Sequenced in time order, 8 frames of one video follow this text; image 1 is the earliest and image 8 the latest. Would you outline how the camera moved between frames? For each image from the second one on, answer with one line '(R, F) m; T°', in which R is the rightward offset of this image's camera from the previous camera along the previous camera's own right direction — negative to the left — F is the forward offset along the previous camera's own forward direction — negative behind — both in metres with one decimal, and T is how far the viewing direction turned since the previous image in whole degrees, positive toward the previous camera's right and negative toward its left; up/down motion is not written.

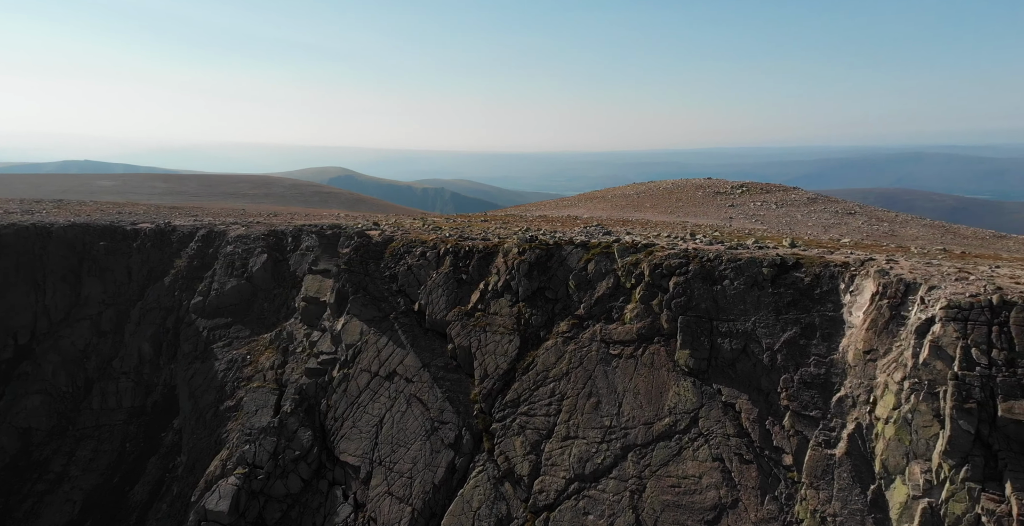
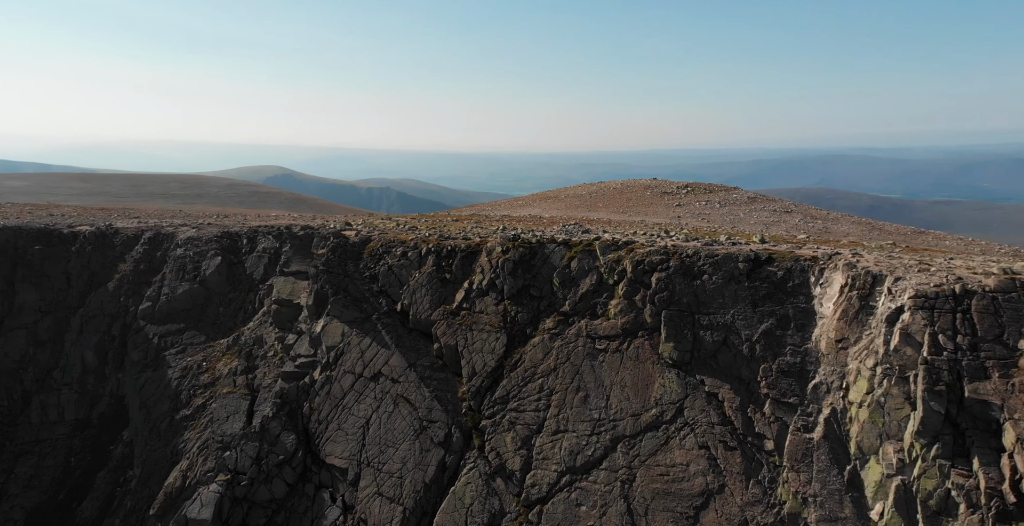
(-1.1, -0.2) m; +5°
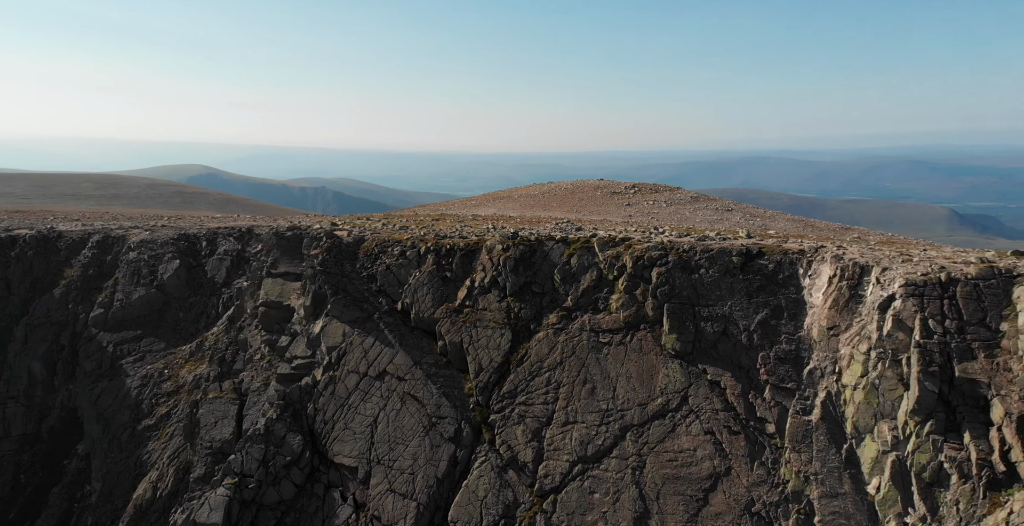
(-1.7, -0.3) m; +4°
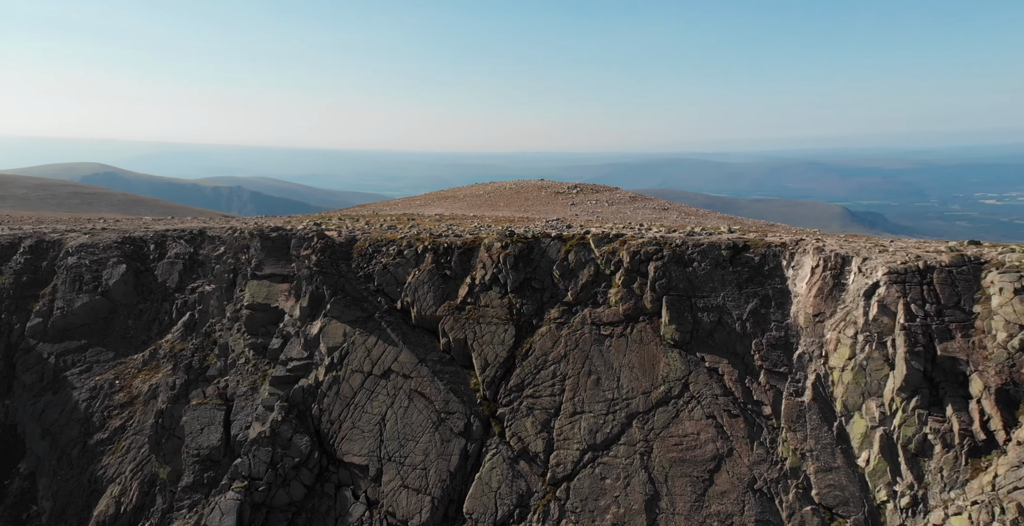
(-1.9, -0.3) m; +5°
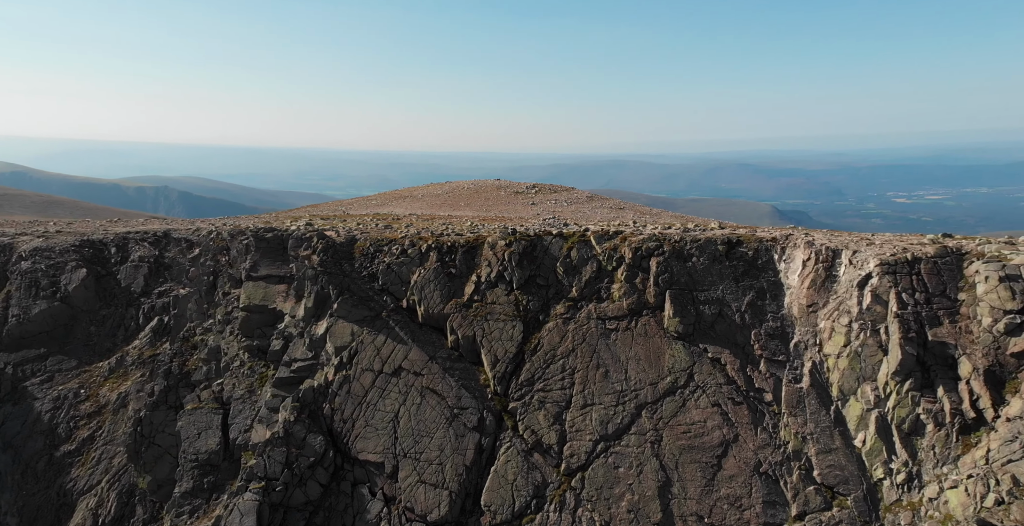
(-1.6, -0.3) m; +4°
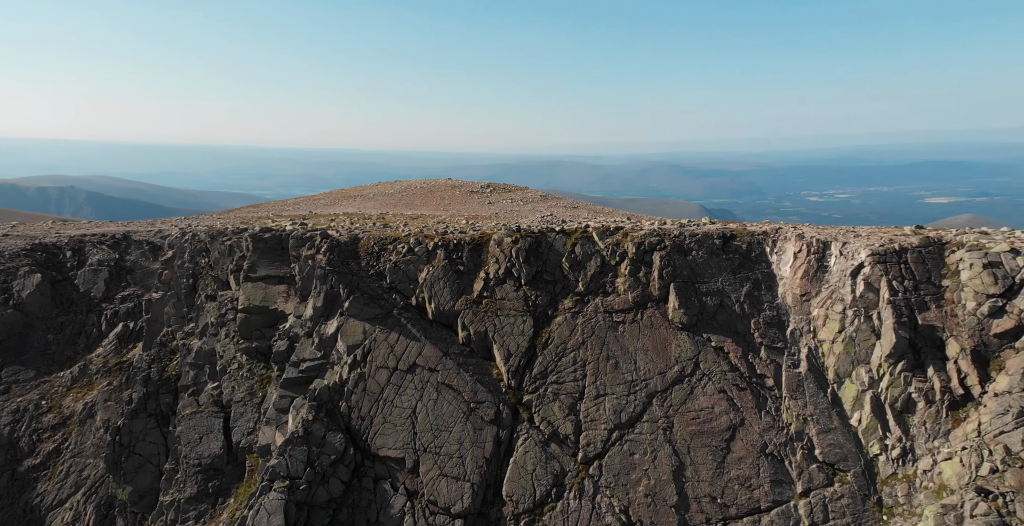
(-1.9, -0.4) m; +4°
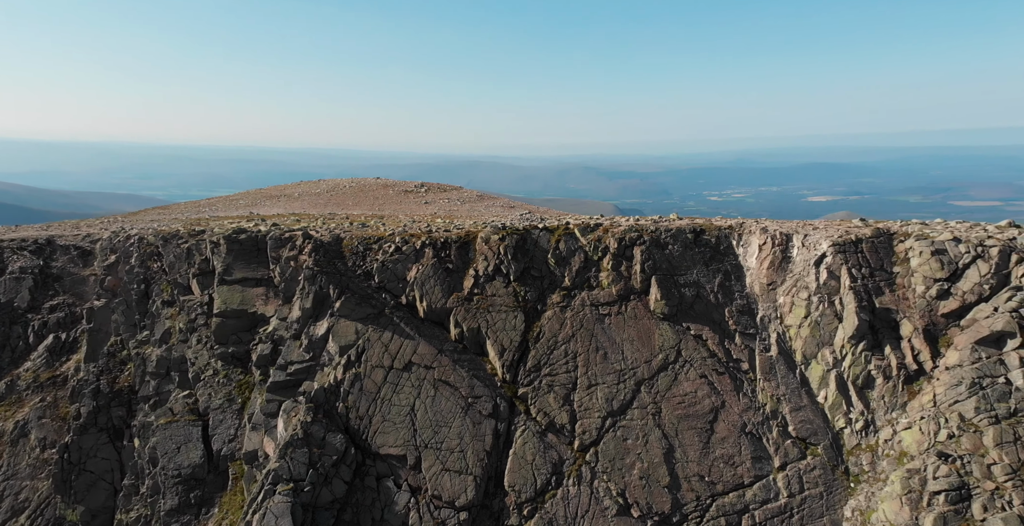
(-2.0, -0.4) m; +6°
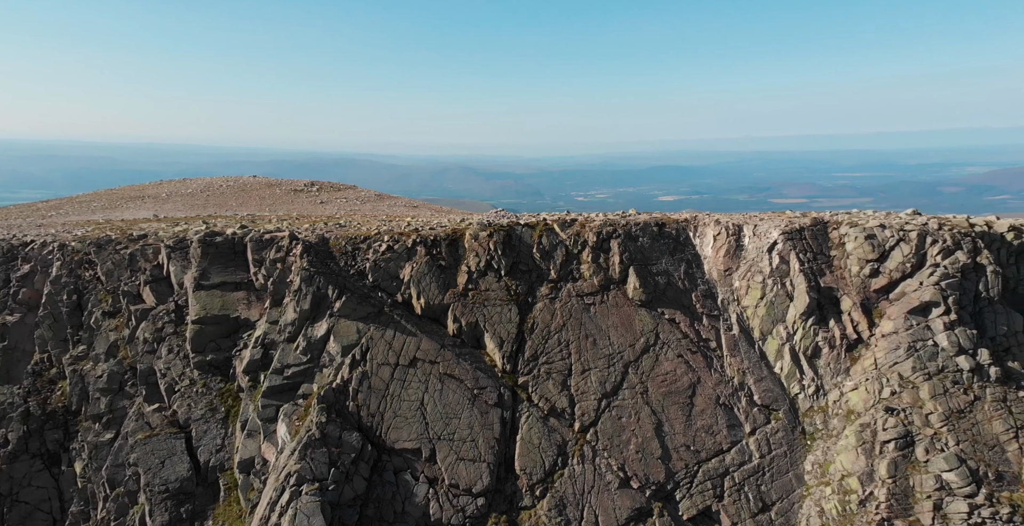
(-3.4, -0.7) m; +9°
